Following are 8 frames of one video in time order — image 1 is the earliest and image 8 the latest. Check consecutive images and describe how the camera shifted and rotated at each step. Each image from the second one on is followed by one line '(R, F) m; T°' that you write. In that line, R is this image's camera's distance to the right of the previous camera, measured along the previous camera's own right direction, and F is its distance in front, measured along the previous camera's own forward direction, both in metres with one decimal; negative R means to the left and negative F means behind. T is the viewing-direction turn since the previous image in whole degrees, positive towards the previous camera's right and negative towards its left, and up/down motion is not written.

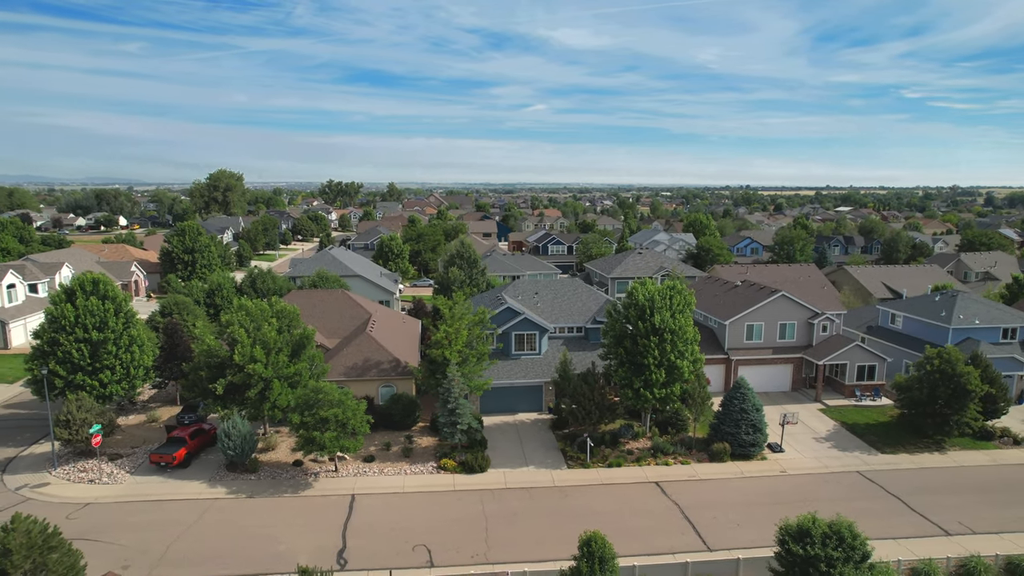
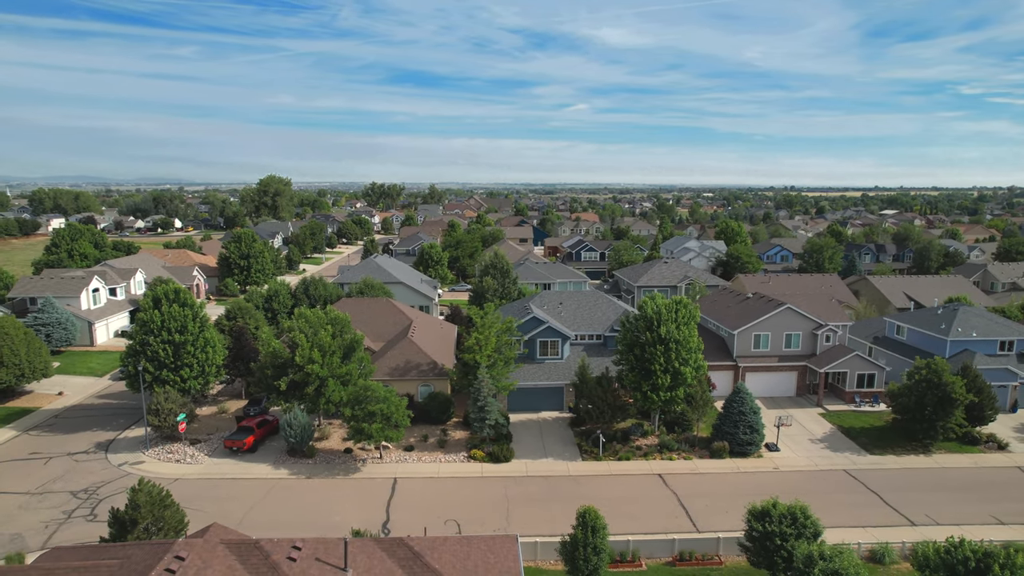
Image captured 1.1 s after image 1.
(+0.6, -3.0) m; -3°
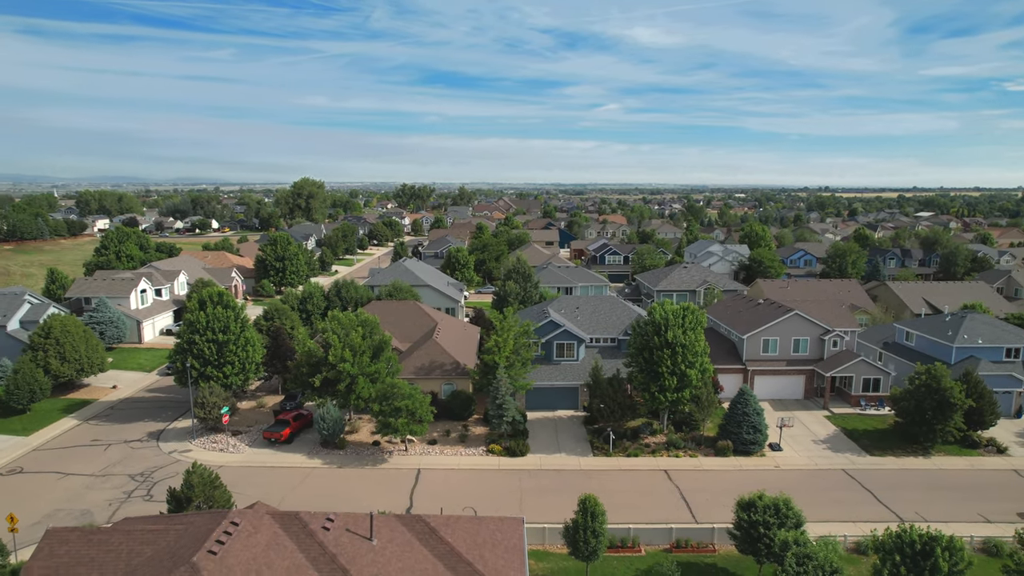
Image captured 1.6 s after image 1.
(+0.5, -1.7) m; -2°
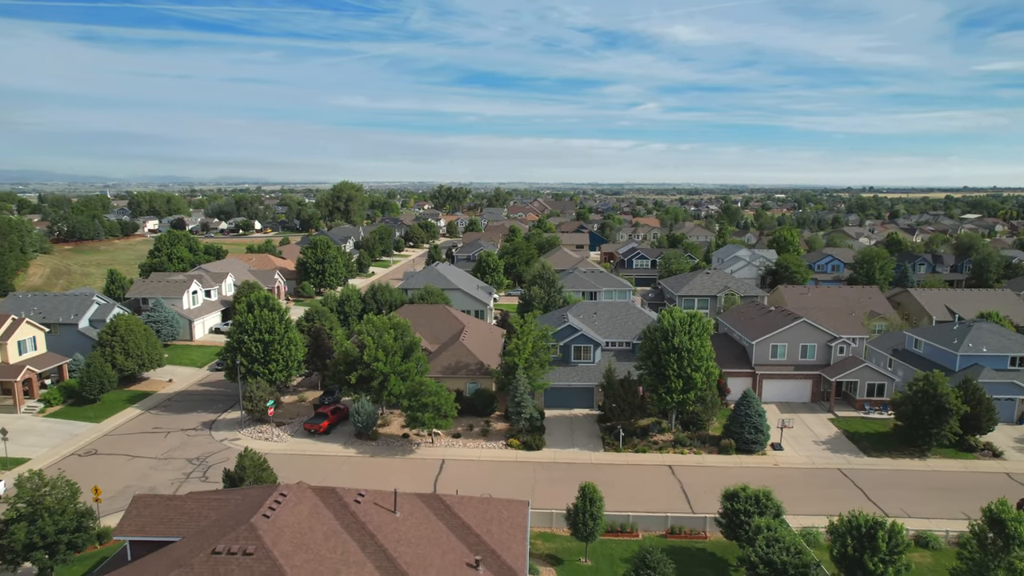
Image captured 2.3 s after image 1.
(+0.7, -2.2) m; -3°
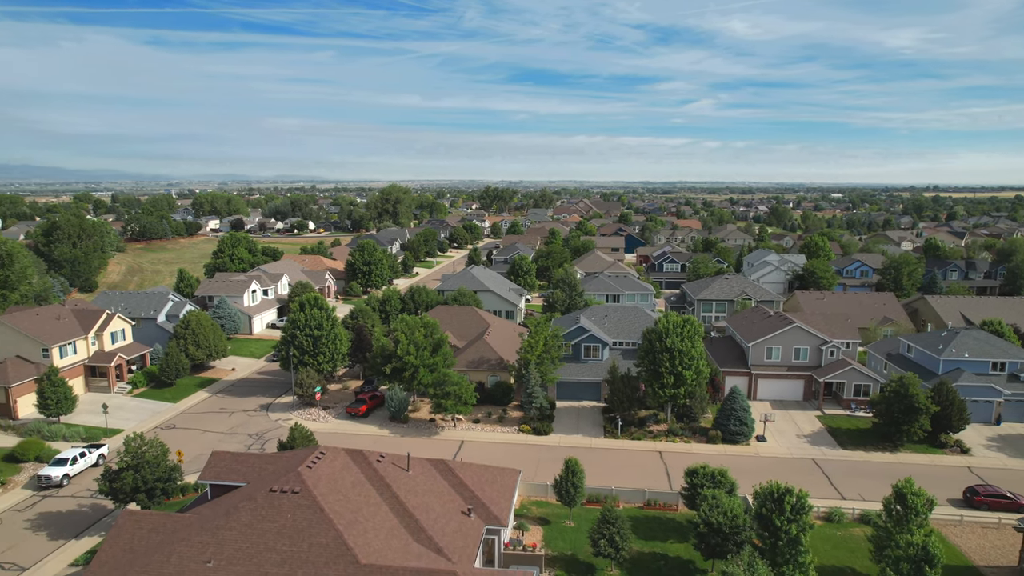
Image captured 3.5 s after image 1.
(+1.6, -3.9) m; -4°
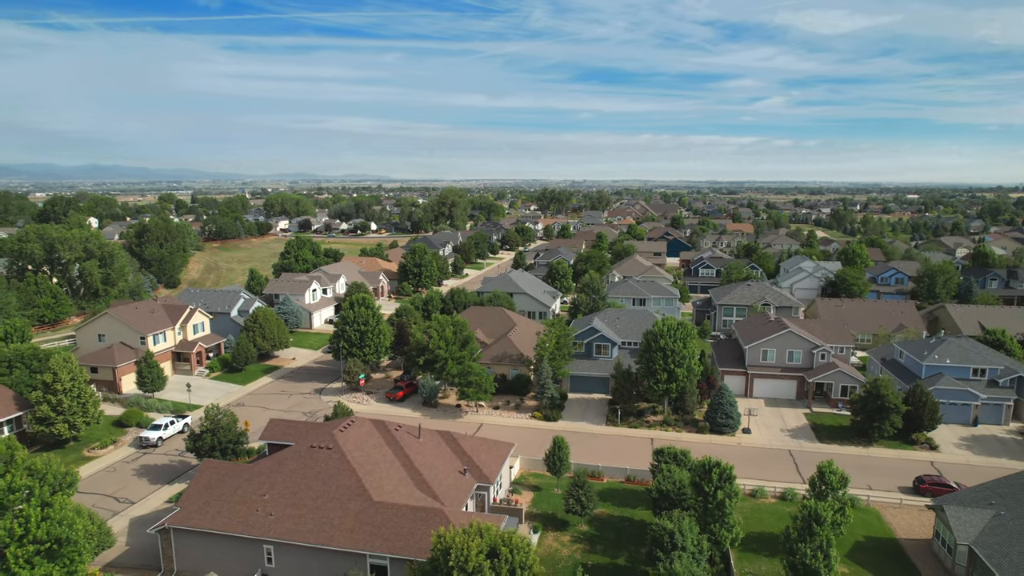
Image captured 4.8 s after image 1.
(+2.4, -4.7) m; -5°
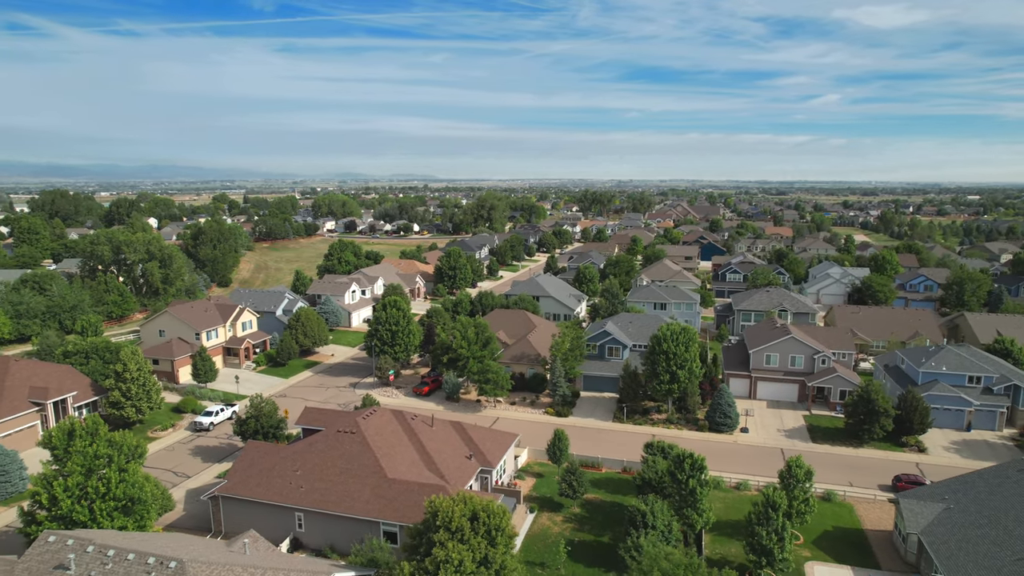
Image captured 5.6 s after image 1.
(+1.6, -3.1) m; -4°
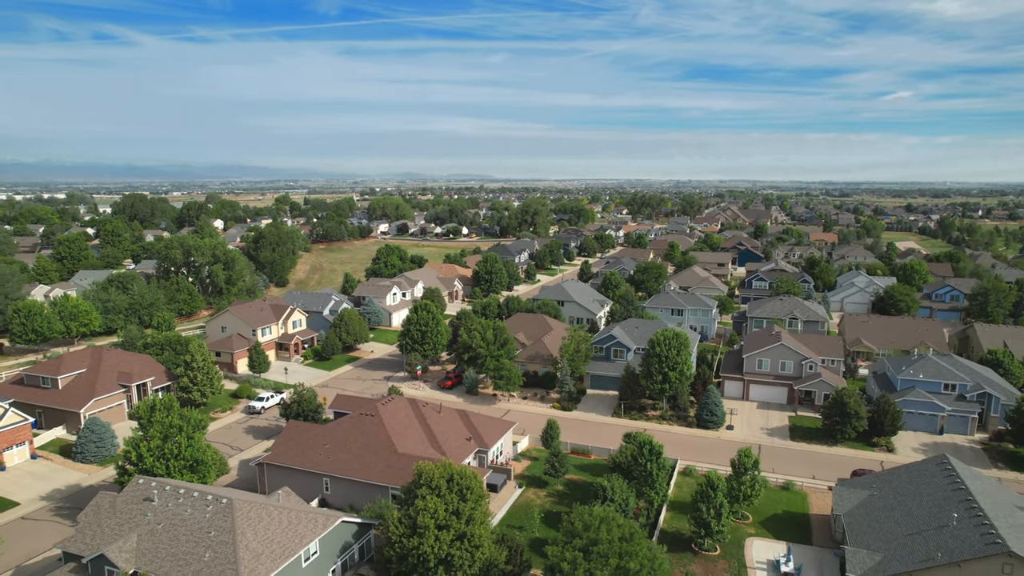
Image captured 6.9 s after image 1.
(+2.7, -4.8) m; -5°
